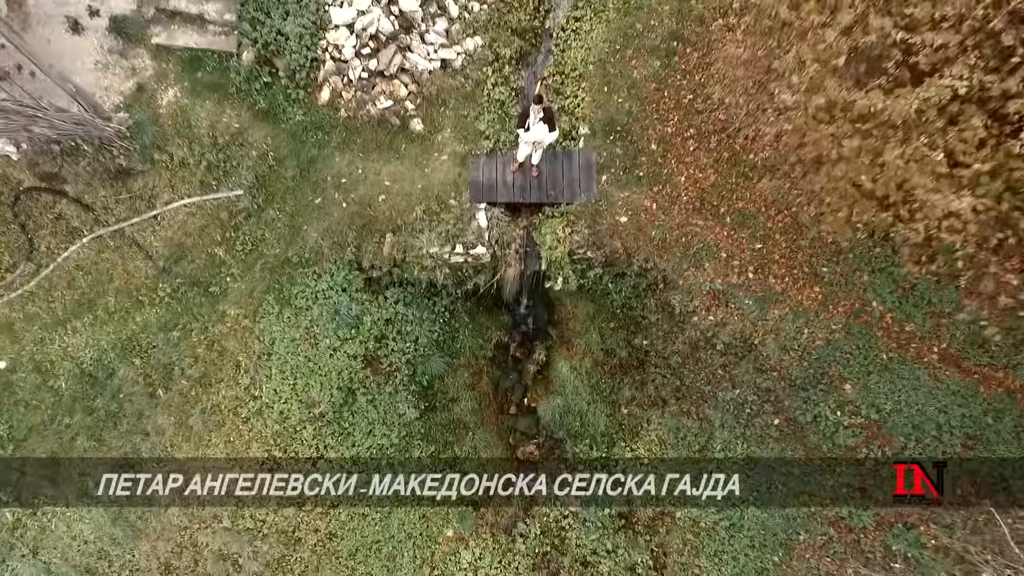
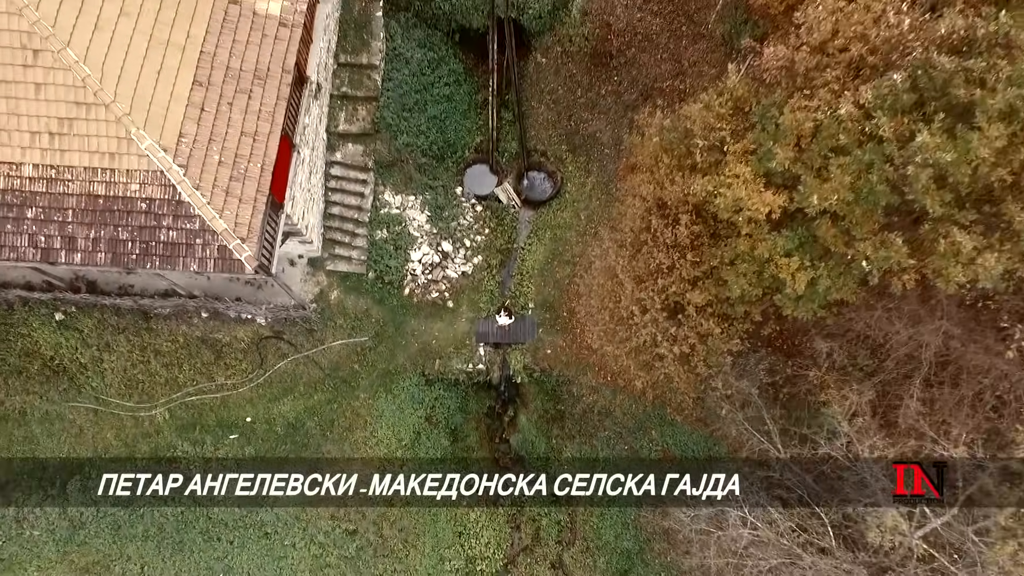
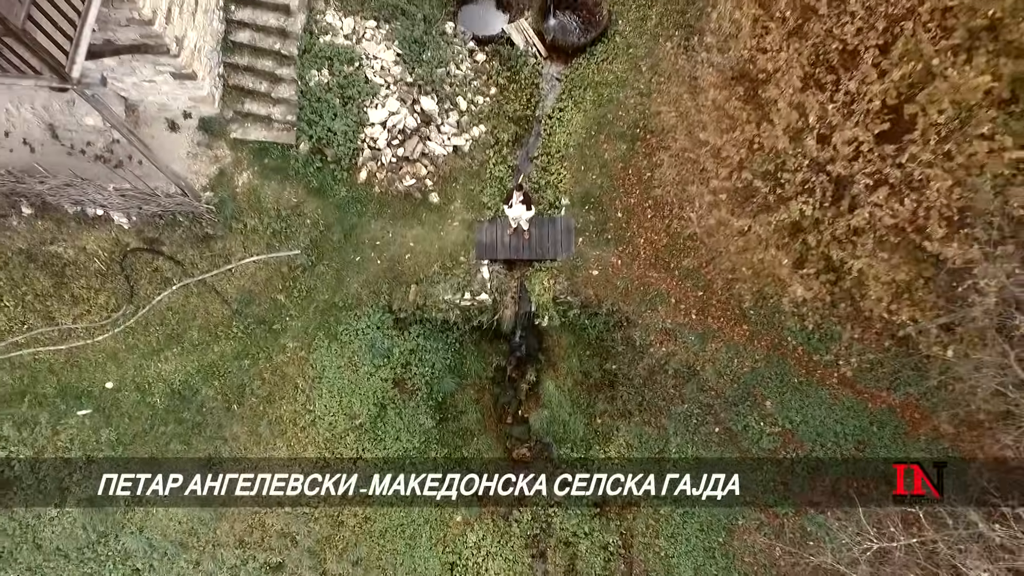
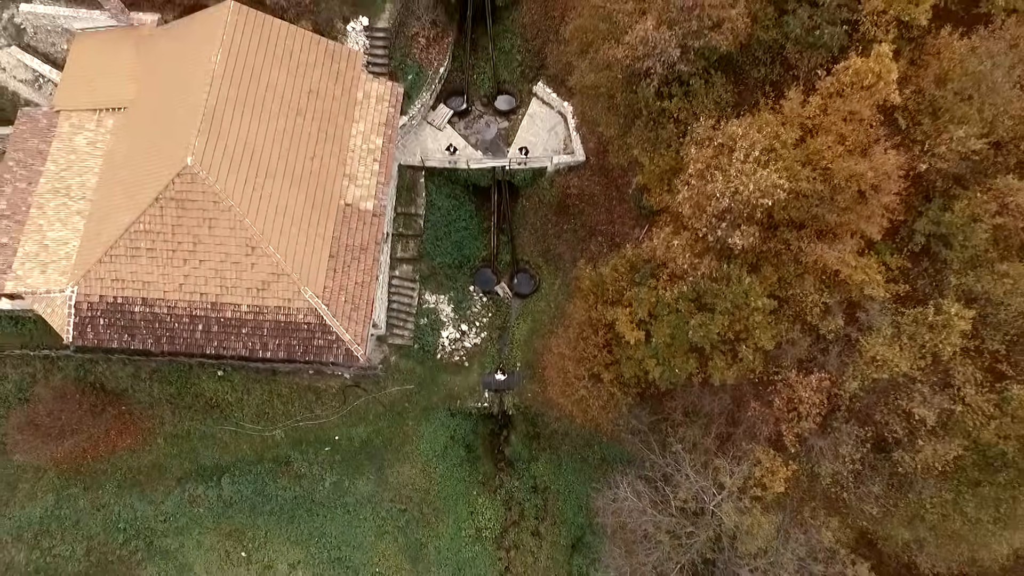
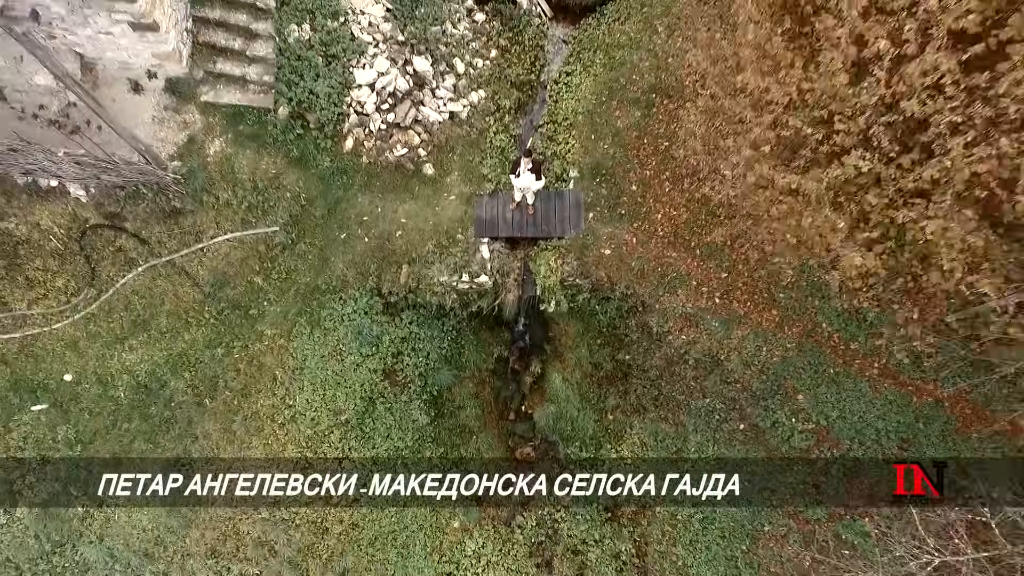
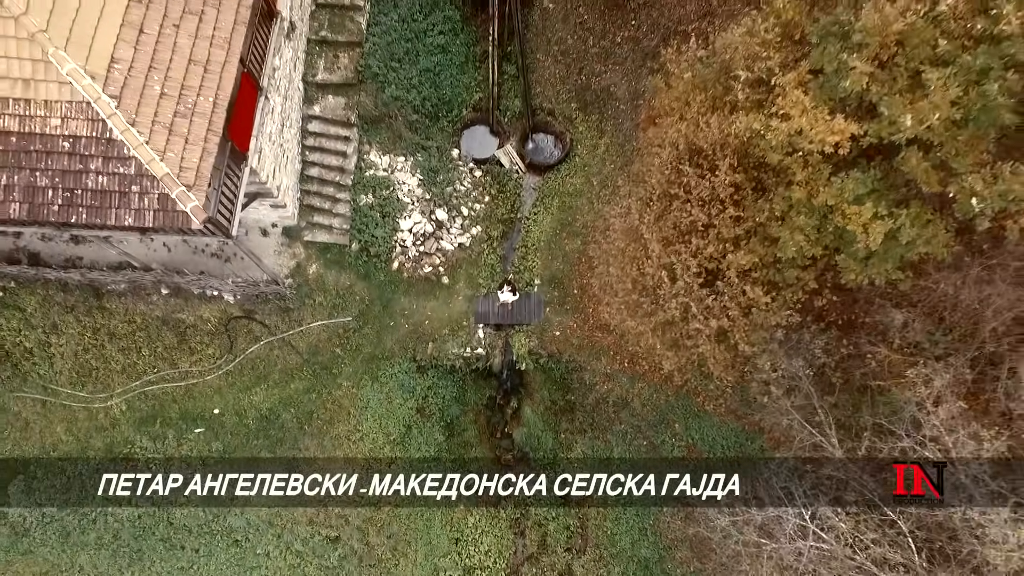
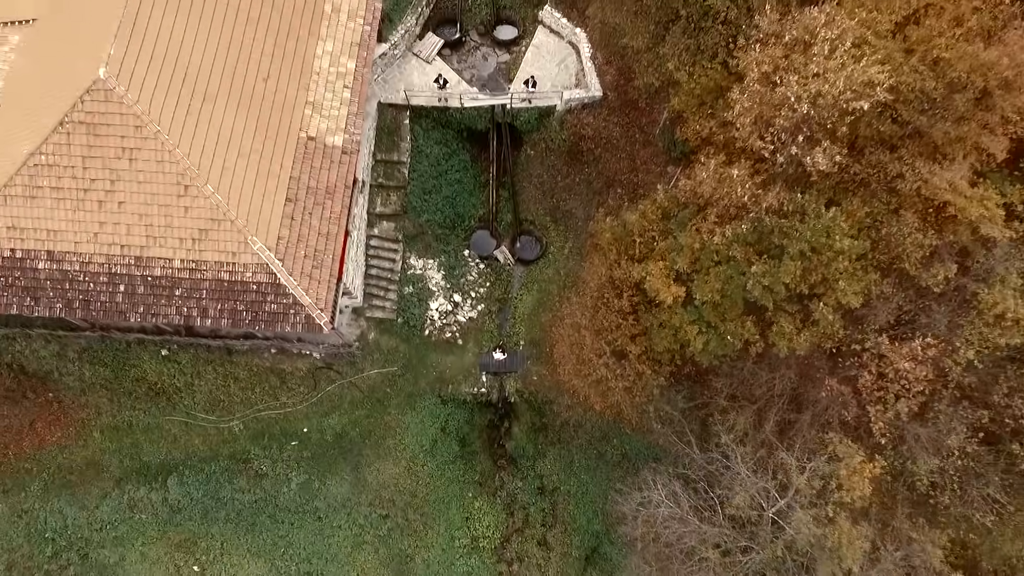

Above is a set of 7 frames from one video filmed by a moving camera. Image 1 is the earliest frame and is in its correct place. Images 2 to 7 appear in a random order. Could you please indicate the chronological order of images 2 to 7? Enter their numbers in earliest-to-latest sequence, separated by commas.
5, 3, 6, 2, 7, 4
